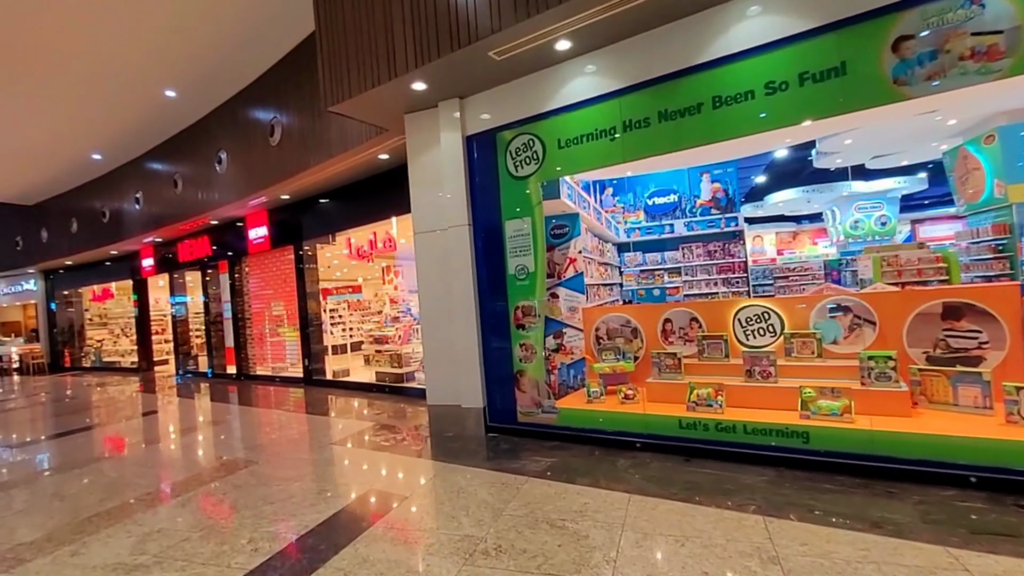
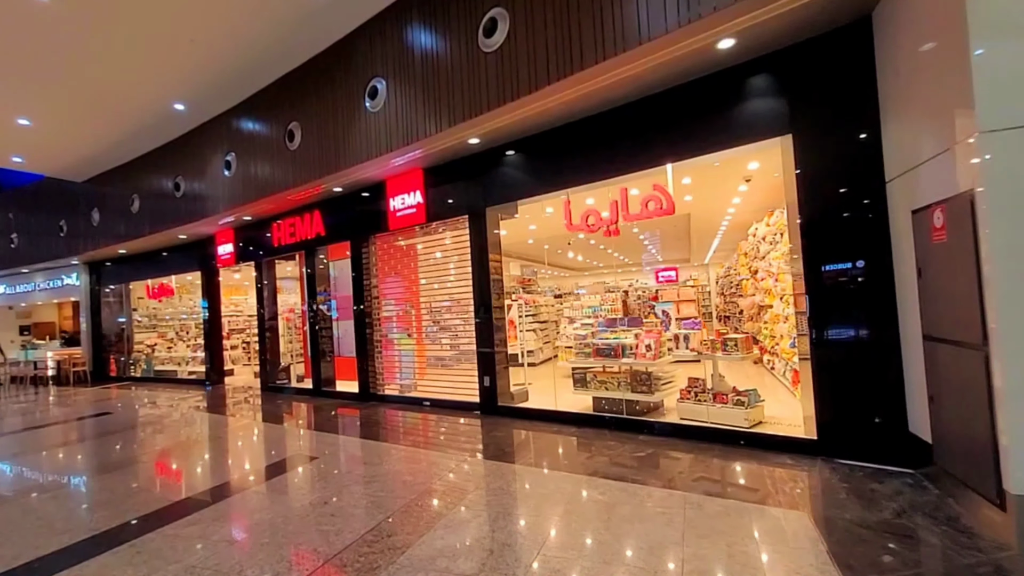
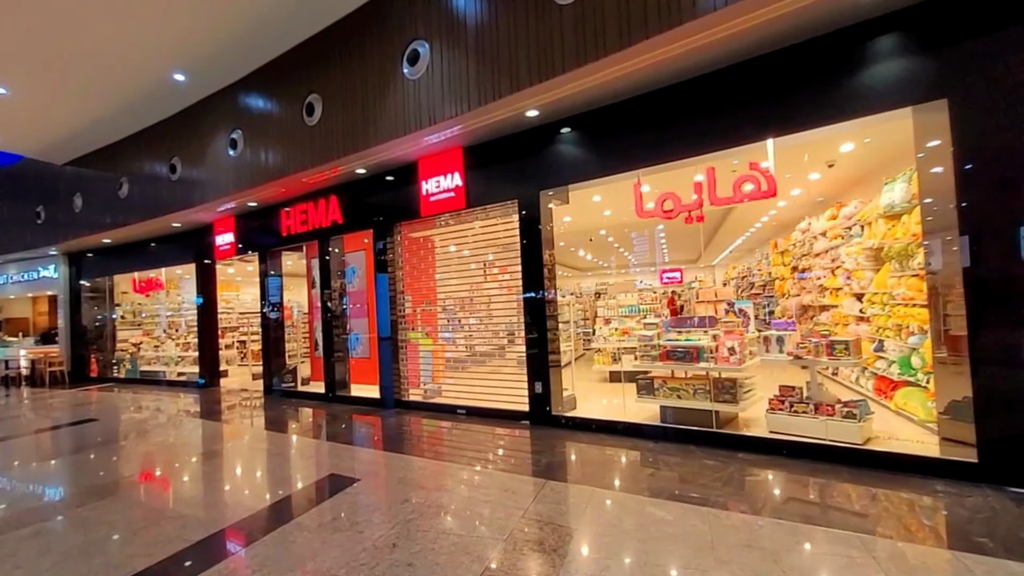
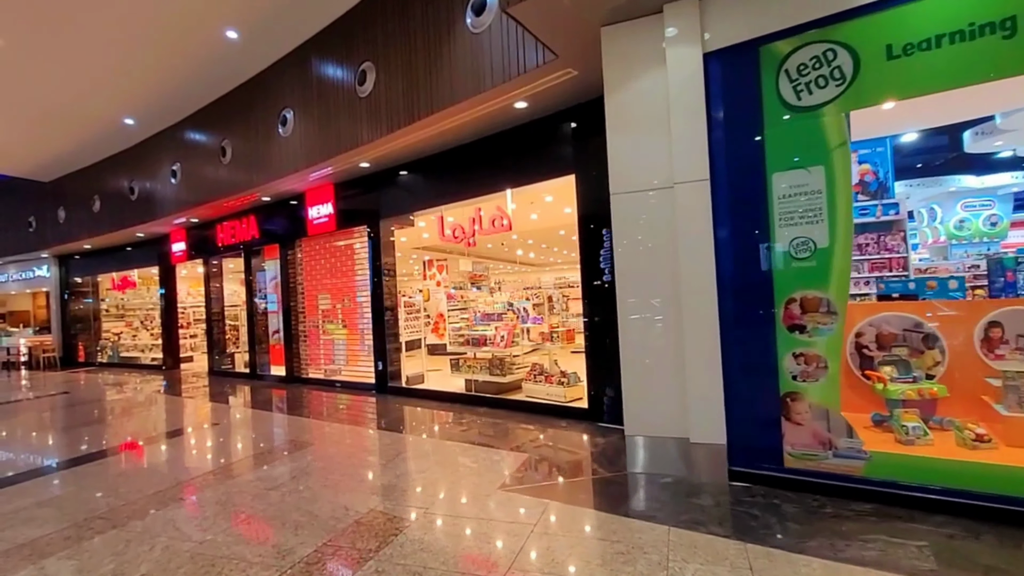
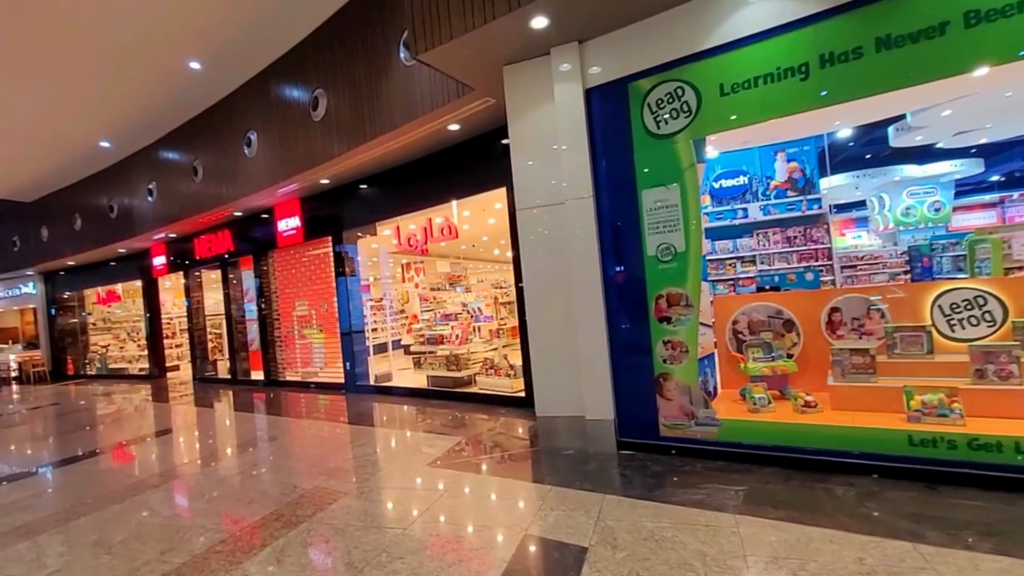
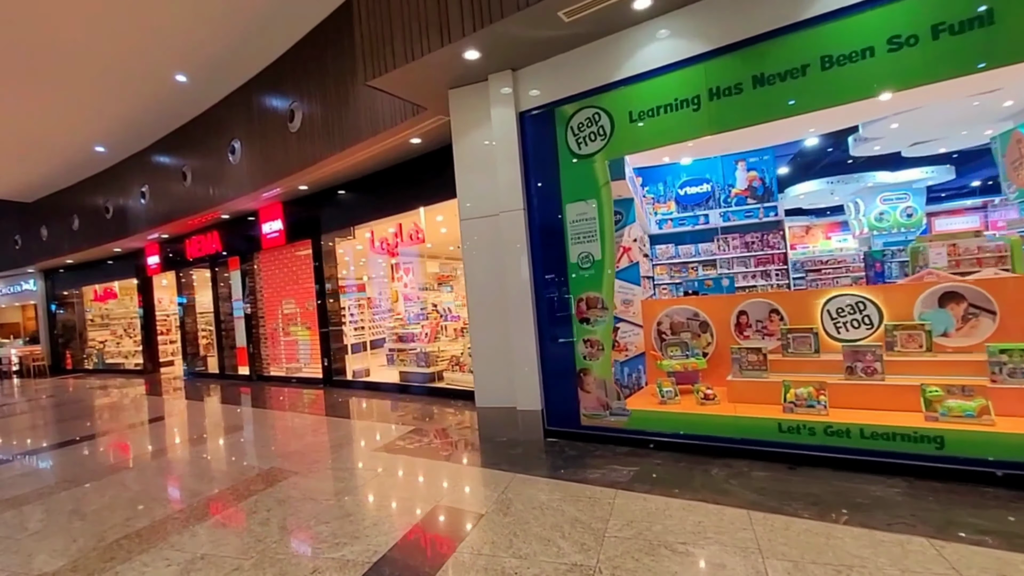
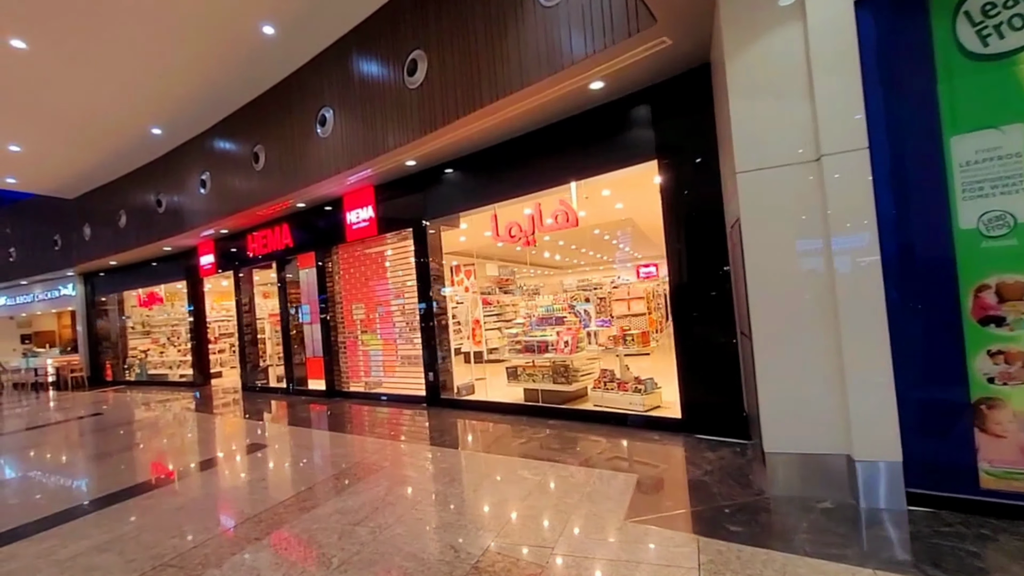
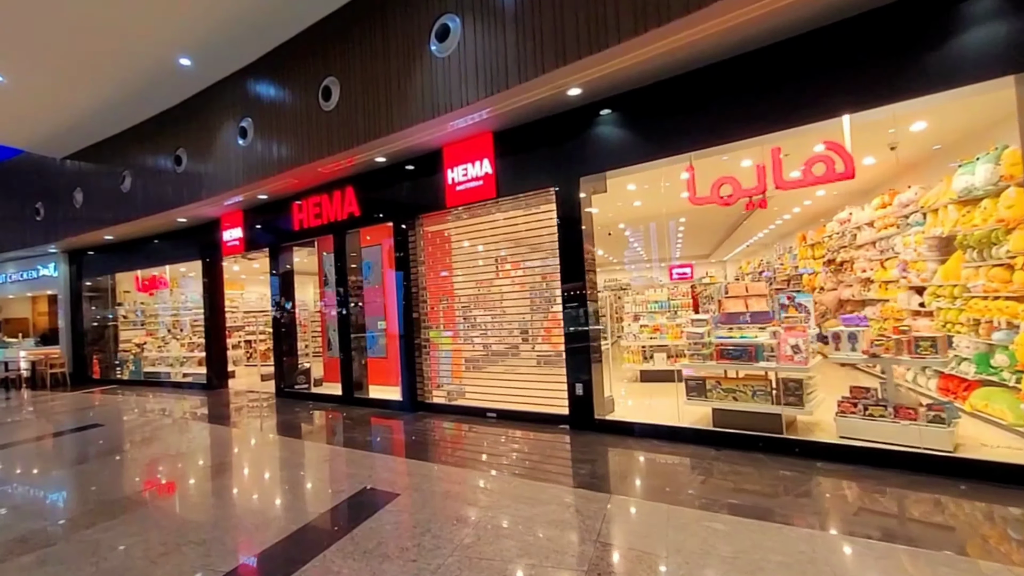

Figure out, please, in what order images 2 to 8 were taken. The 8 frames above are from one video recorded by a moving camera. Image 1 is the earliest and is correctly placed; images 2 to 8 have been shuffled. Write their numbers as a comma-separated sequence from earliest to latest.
6, 5, 4, 7, 2, 3, 8
